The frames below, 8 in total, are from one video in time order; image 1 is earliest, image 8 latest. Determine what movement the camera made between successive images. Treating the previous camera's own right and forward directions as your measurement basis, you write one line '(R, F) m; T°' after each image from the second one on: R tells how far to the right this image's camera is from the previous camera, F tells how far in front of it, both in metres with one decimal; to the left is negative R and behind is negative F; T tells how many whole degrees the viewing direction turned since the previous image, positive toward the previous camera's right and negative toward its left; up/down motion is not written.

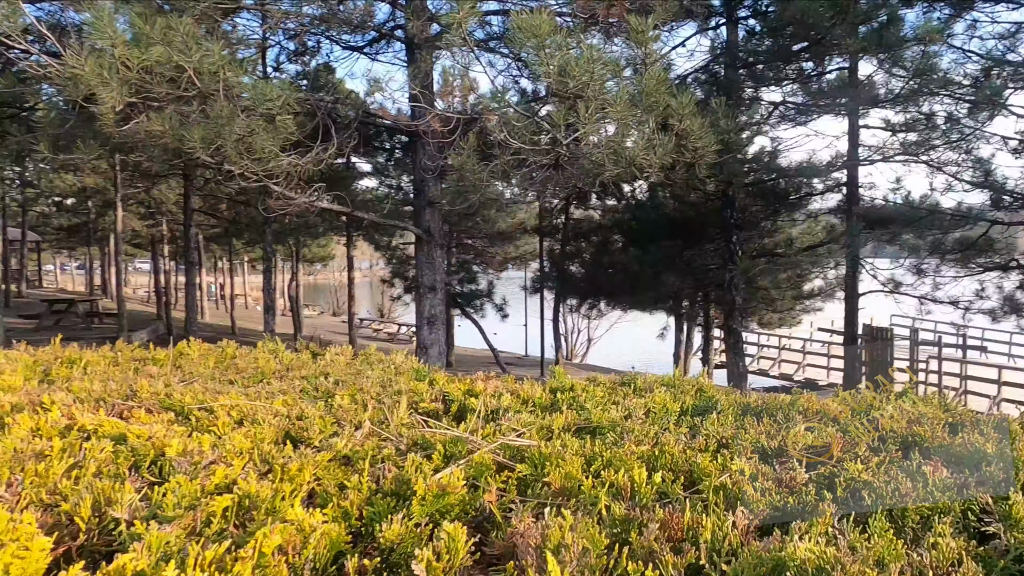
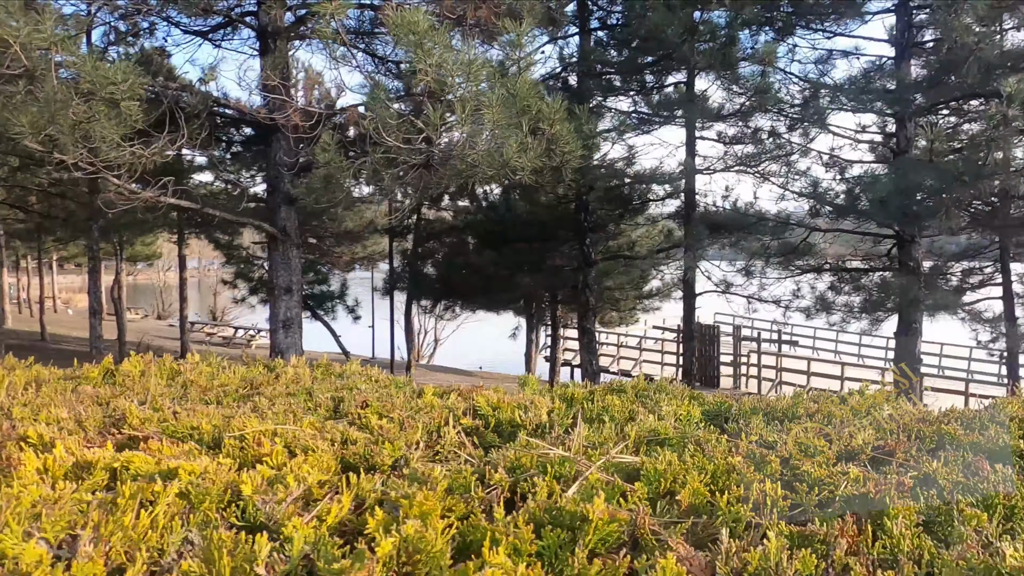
(-0.2, 0.0) m; +12°
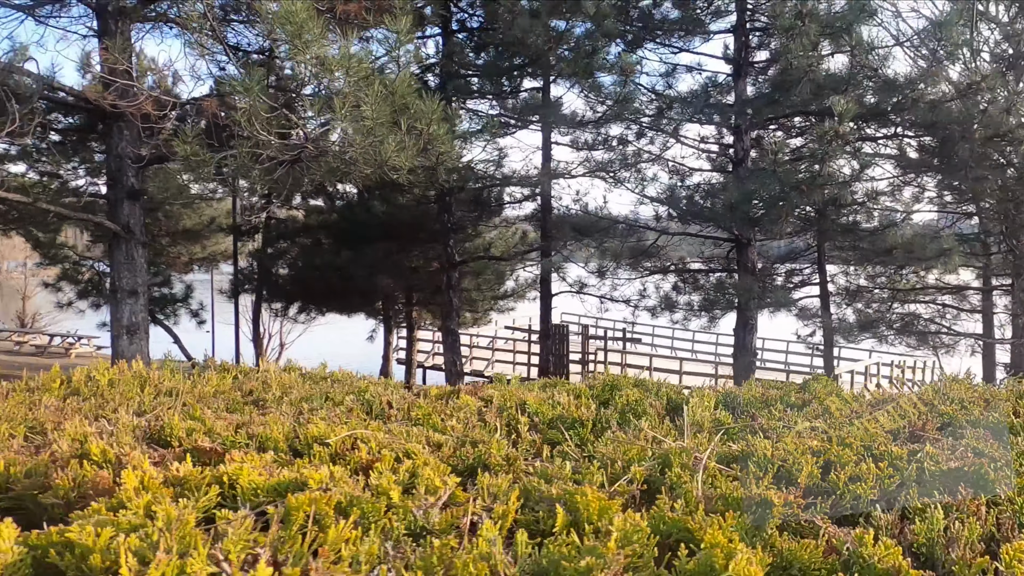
(-0.2, 0.0) m; +12°
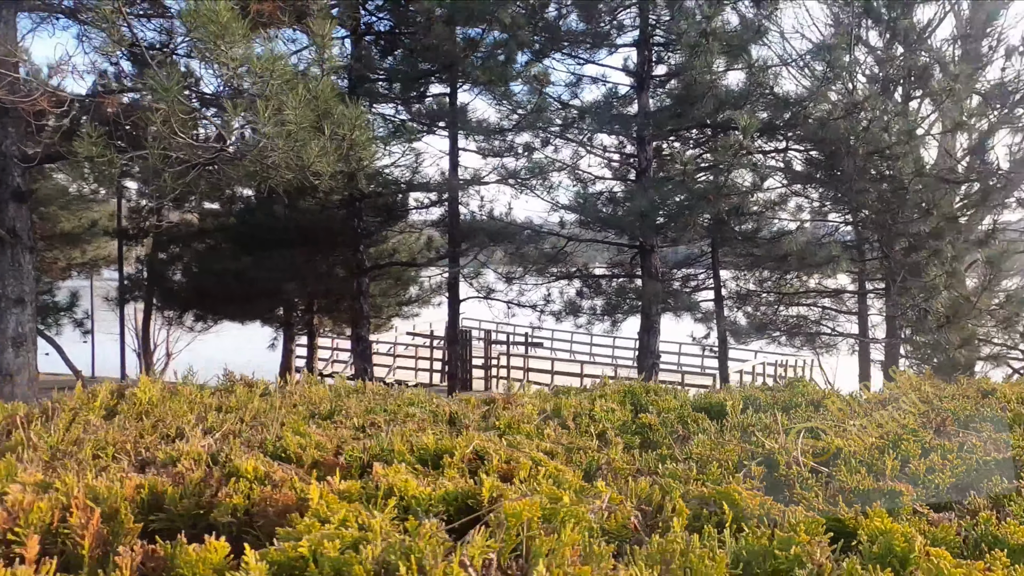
(-0.2, 0.0) m; +8°
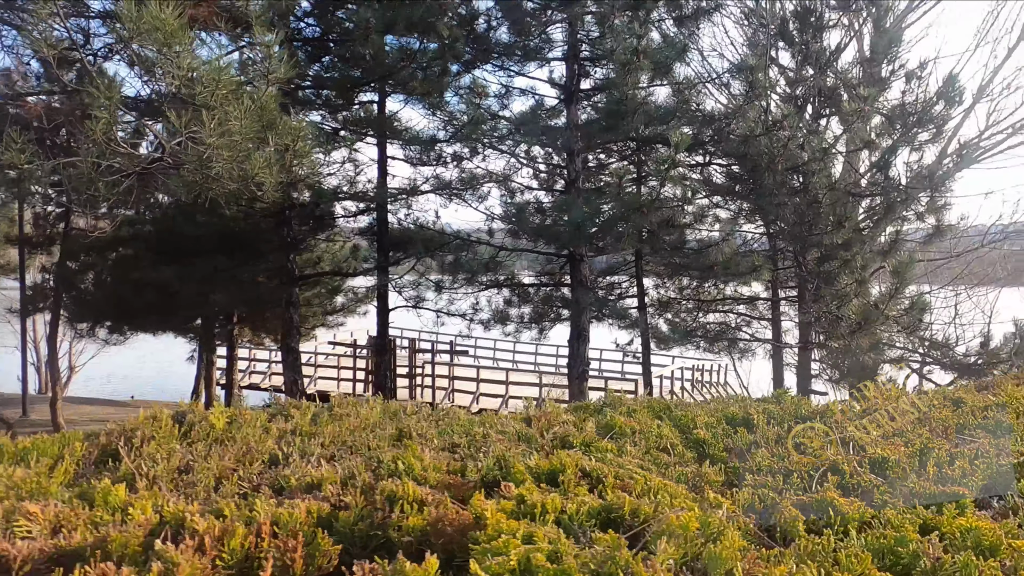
(-0.2, -0.1) m; +6°
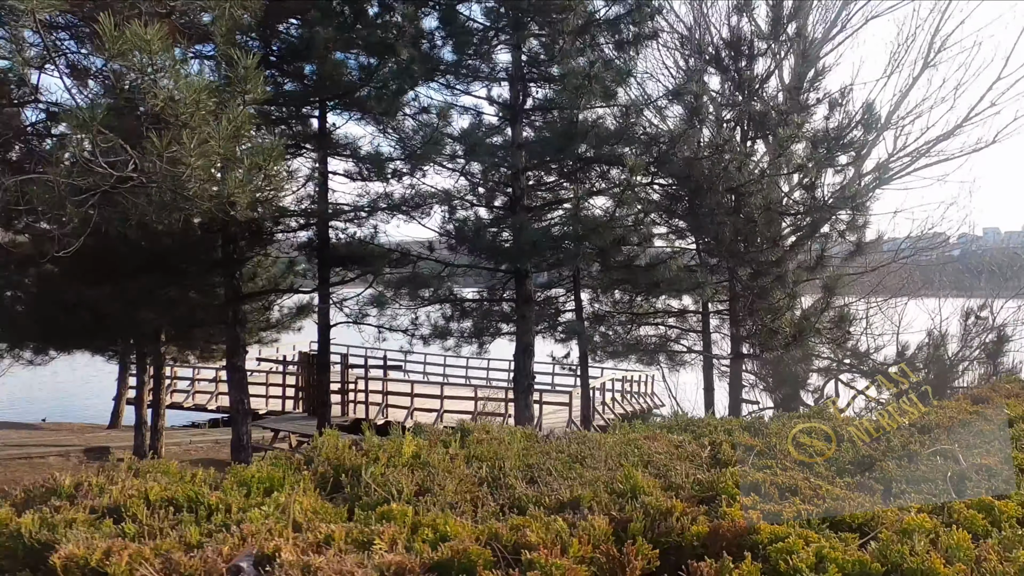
(-0.3, -0.1) m; +6°
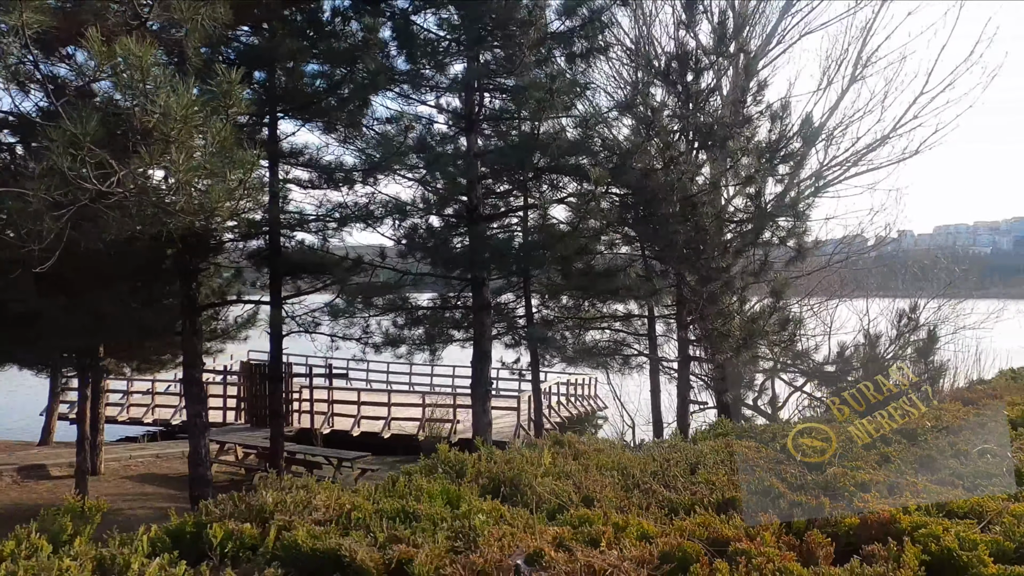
(-0.3, -0.1) m; +5°
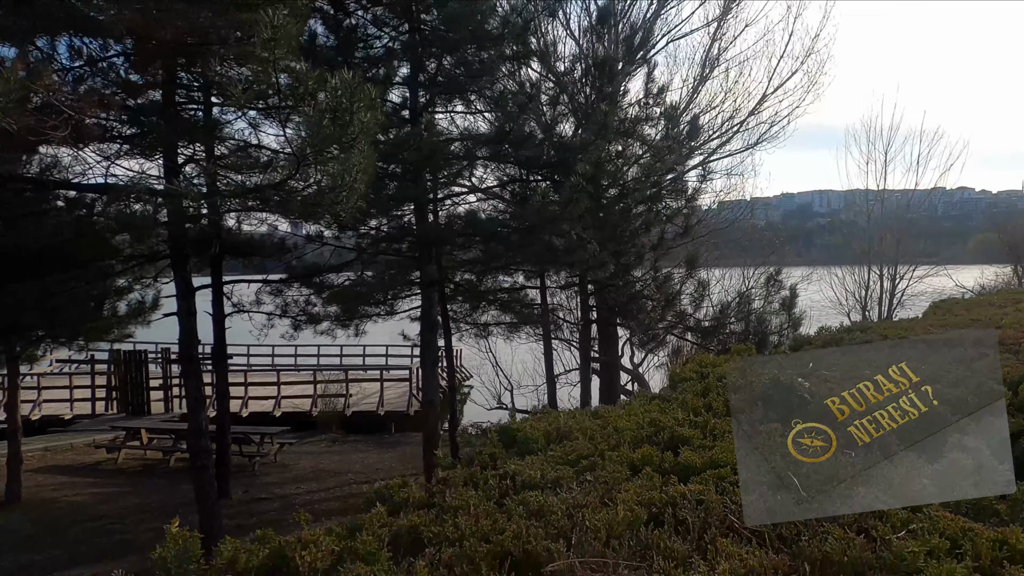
(-1.9, -1.1) m; +14°
